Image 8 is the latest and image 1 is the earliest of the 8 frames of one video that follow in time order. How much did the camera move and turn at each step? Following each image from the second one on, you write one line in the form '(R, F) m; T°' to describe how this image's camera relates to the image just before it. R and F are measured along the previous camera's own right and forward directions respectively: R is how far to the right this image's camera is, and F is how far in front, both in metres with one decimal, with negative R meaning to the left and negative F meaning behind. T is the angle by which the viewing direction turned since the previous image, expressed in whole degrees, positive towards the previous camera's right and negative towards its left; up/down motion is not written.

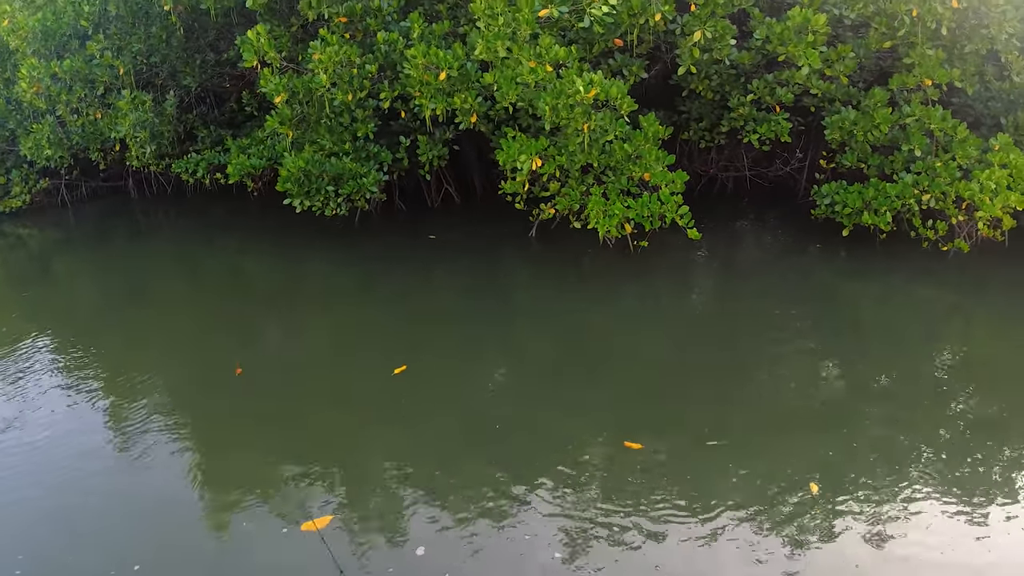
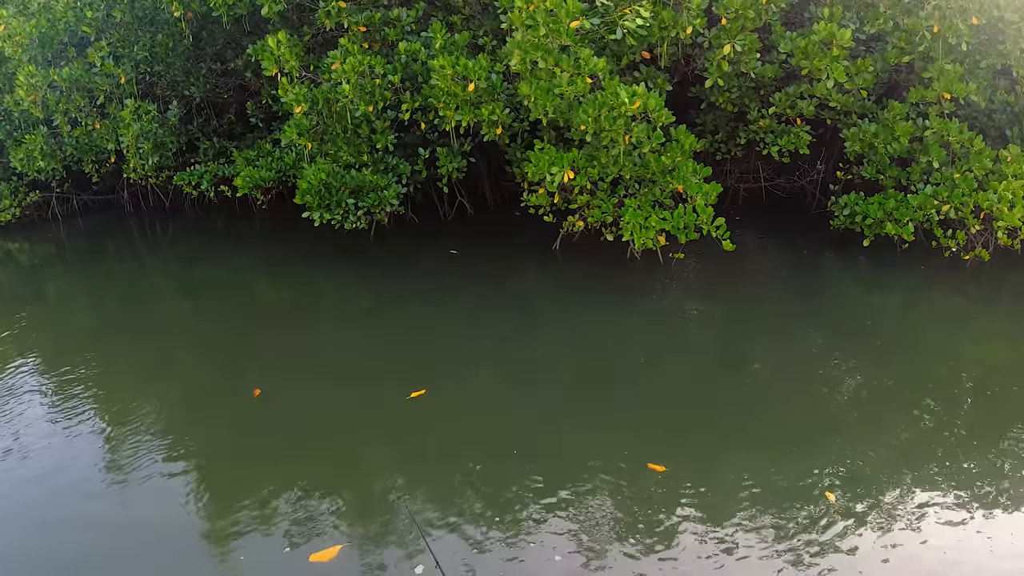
(-0.4, +0.1) m; +3°
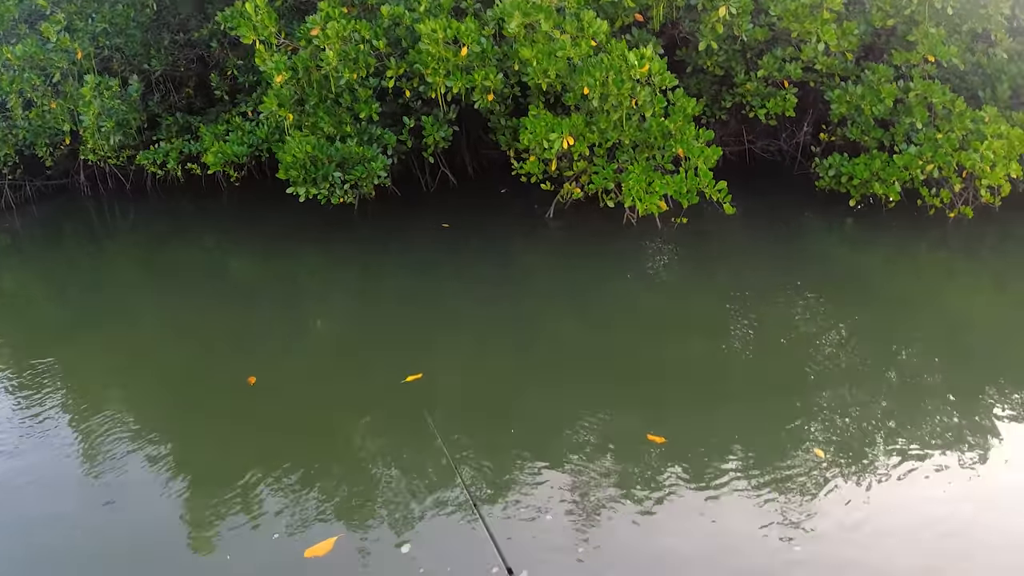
(-0.3, +0.1) m; +4°
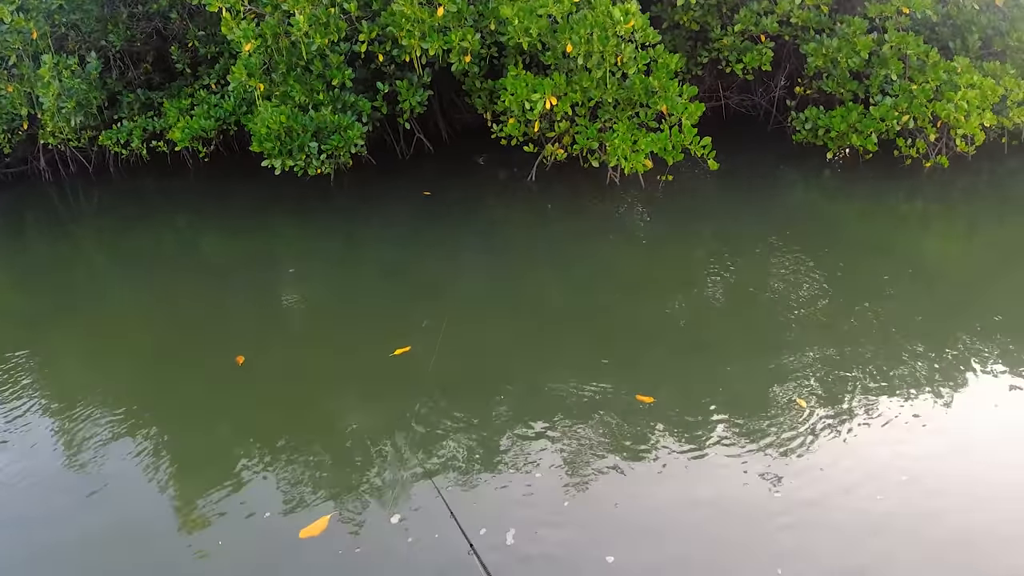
(-0.1, 0.0) m; +2°
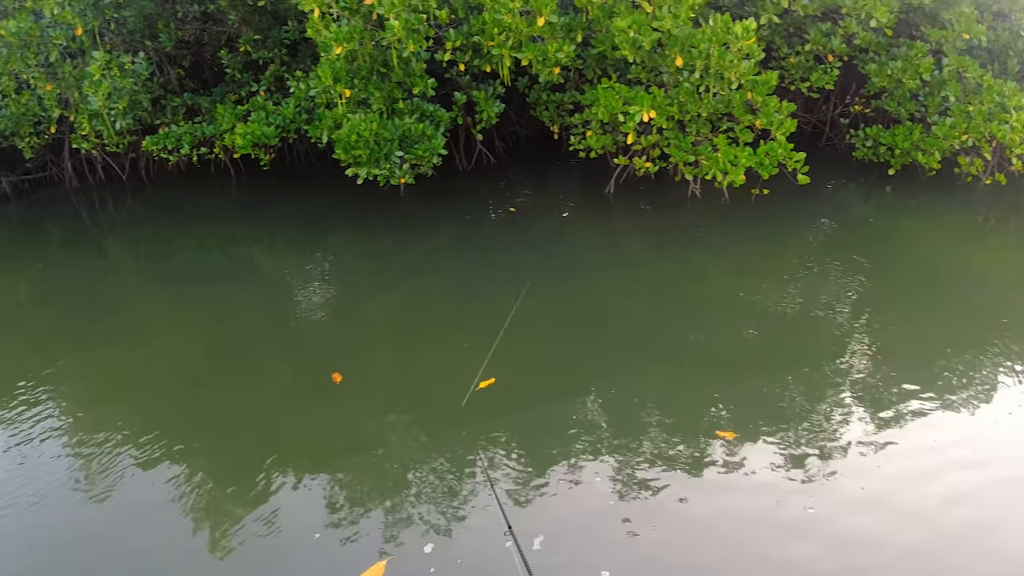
(-0.9, +0.1) m; +4°
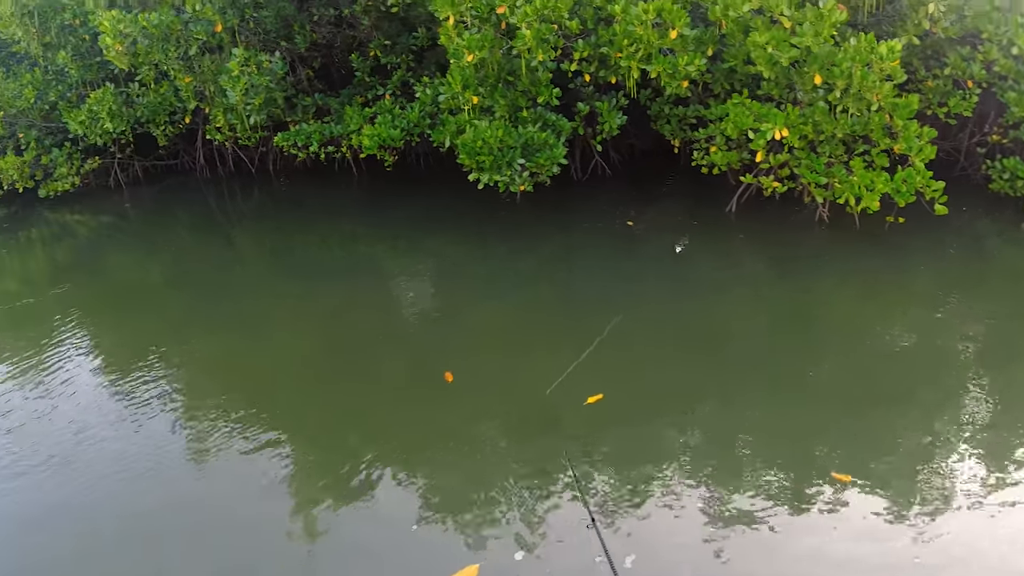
(-0.4, 0.0) m; -5°
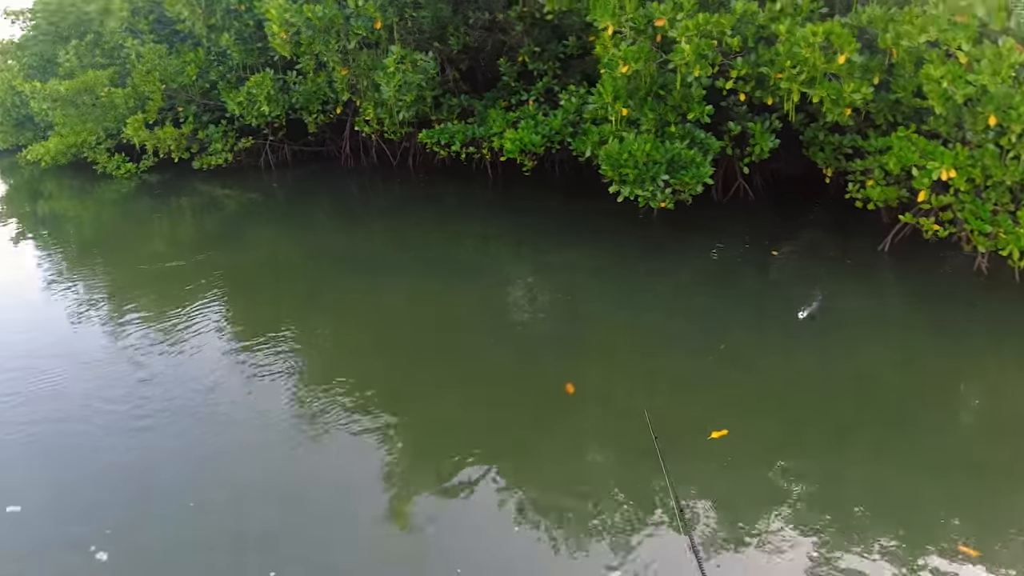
(-0.3, 0.0) m; -7°
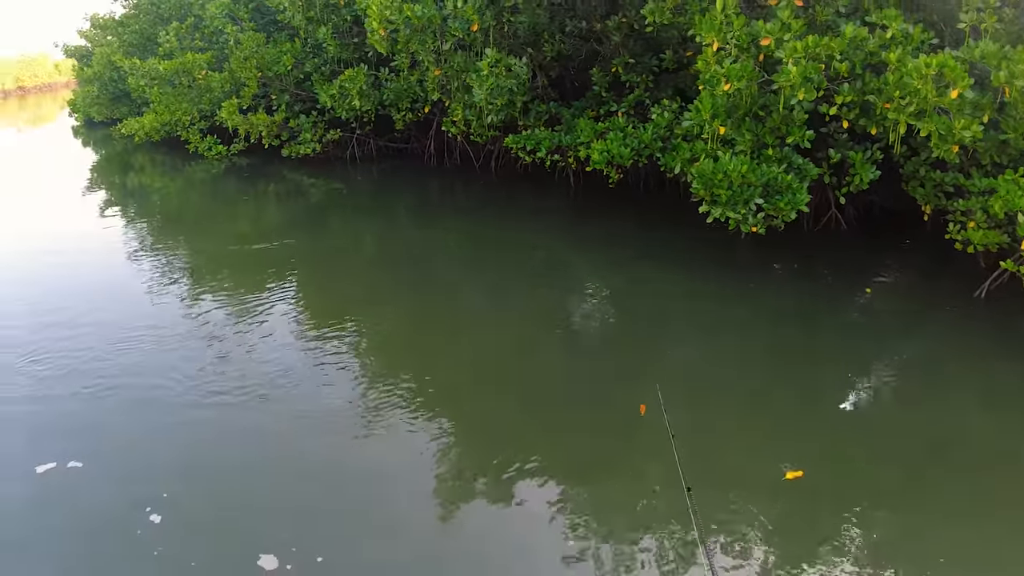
(-0.1, 0.0) m; -5°
